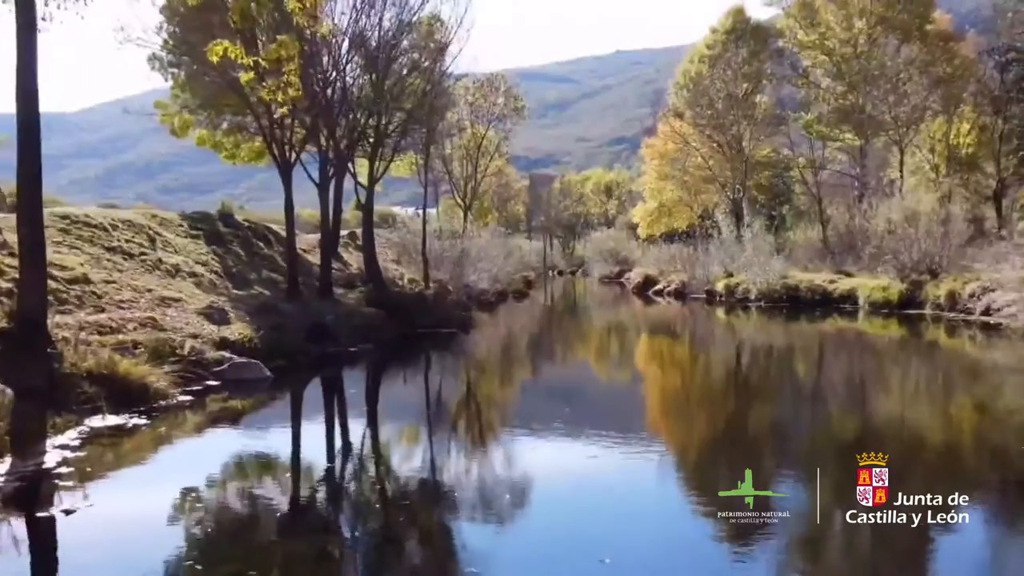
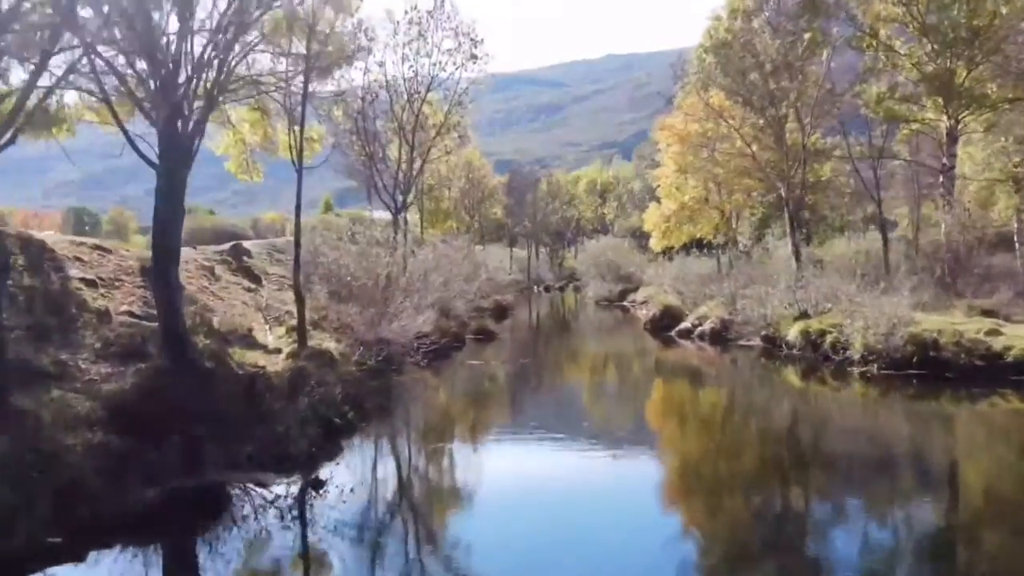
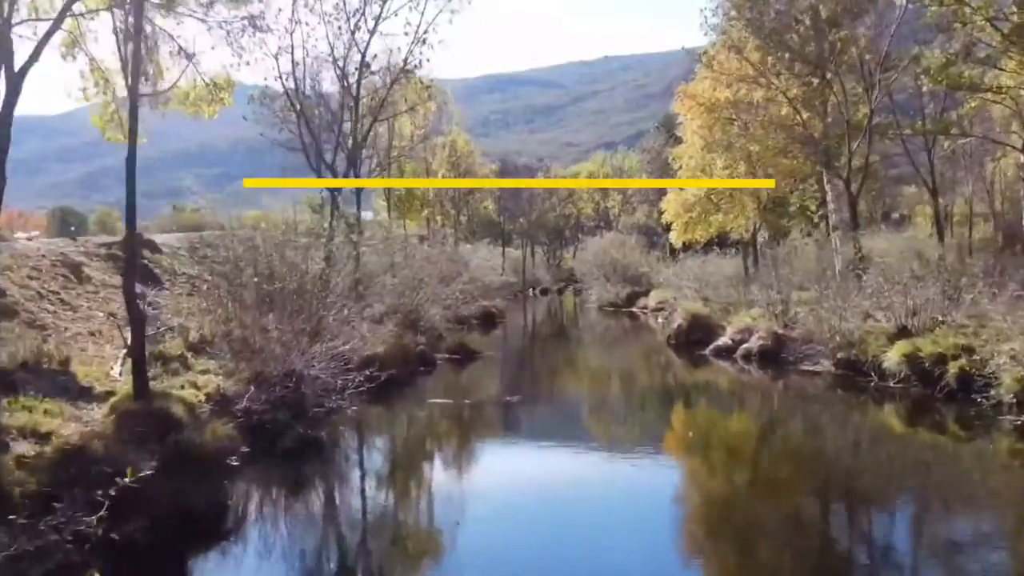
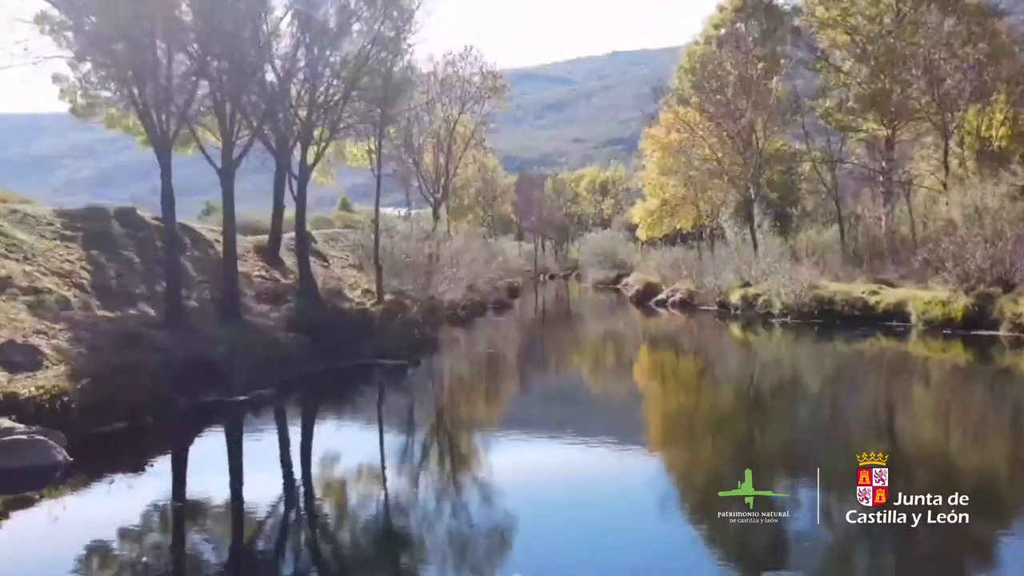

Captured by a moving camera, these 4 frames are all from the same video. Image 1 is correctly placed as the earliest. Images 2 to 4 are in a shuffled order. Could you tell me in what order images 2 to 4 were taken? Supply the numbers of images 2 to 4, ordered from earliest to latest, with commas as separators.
4, 2, 3
